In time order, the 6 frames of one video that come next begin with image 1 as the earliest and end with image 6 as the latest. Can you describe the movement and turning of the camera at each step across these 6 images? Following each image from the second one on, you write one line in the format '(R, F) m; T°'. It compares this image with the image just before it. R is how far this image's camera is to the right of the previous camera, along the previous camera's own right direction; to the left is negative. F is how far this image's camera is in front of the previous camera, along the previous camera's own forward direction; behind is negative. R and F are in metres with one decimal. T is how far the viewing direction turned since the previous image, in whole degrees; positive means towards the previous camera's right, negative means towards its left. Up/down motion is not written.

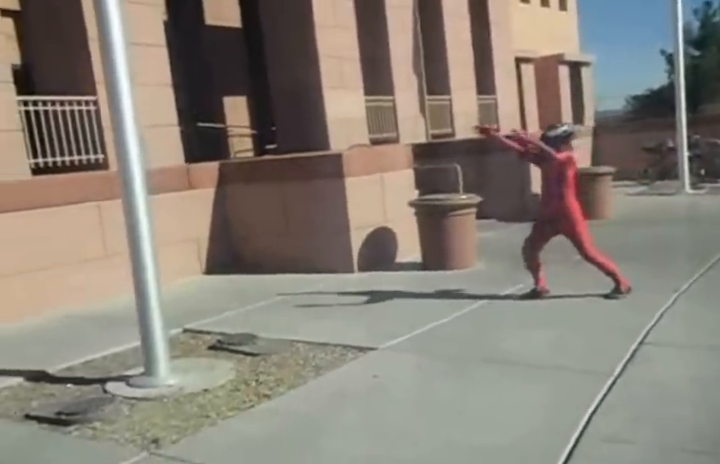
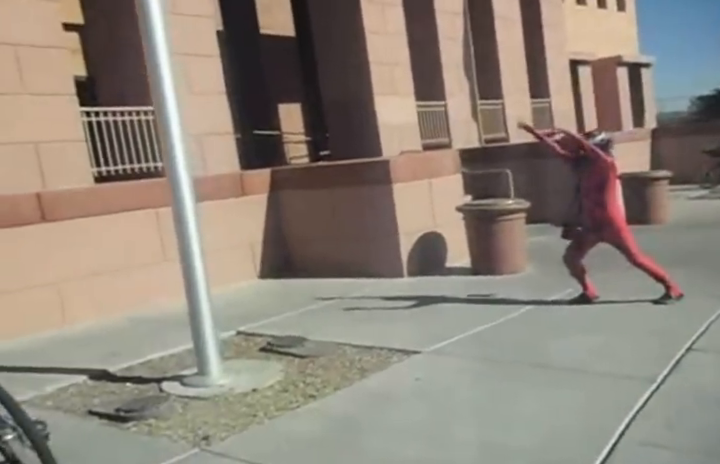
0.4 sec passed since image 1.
(+0.1, -0.1) m; -4°
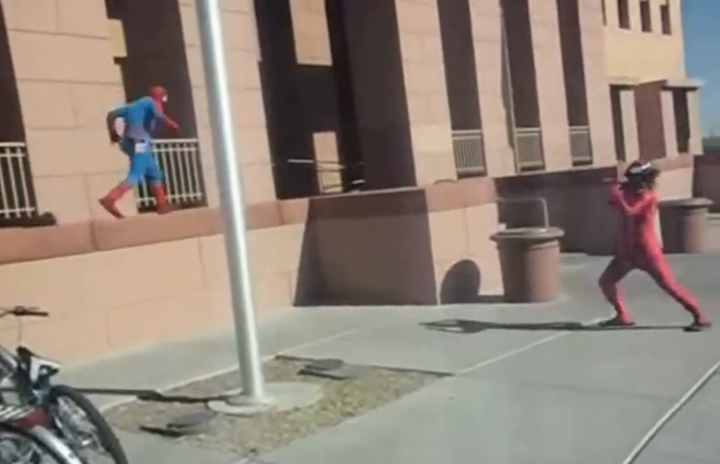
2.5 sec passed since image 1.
(0.0, -0.3) m; -3°
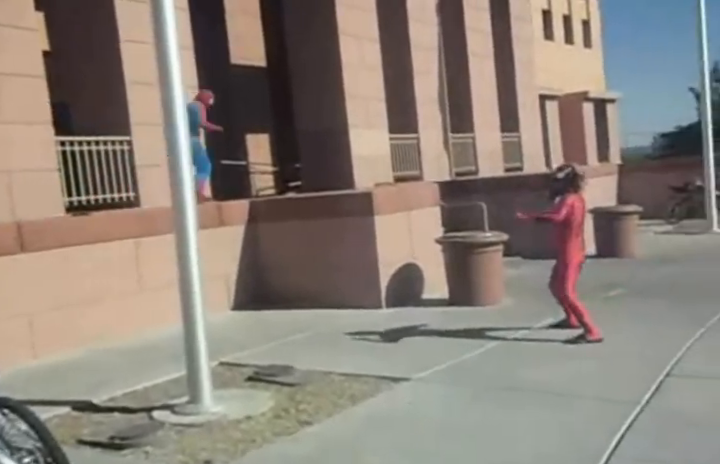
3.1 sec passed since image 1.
(-0.2, +0.2) m; +6°
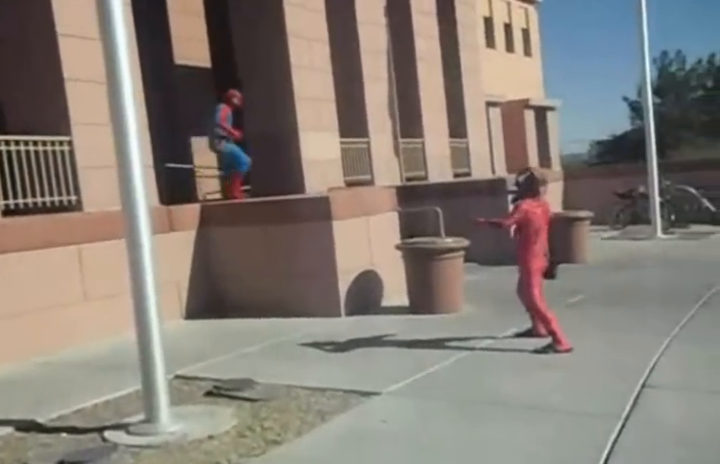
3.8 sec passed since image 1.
(-0.2, +0.3) m; +4°
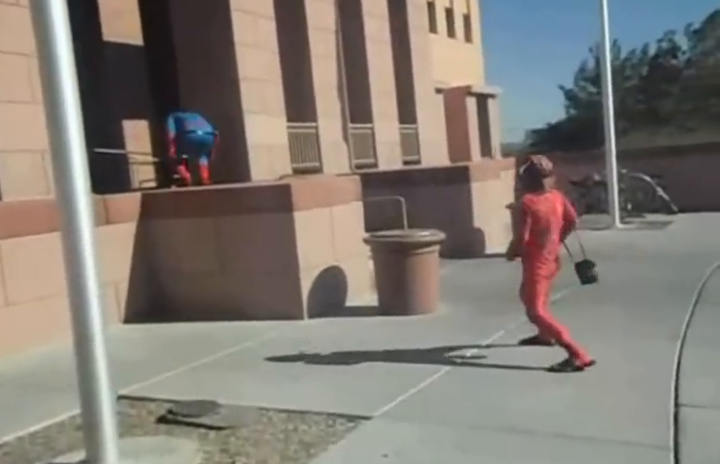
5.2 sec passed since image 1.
(-0.4, +0.9) m; +5°
